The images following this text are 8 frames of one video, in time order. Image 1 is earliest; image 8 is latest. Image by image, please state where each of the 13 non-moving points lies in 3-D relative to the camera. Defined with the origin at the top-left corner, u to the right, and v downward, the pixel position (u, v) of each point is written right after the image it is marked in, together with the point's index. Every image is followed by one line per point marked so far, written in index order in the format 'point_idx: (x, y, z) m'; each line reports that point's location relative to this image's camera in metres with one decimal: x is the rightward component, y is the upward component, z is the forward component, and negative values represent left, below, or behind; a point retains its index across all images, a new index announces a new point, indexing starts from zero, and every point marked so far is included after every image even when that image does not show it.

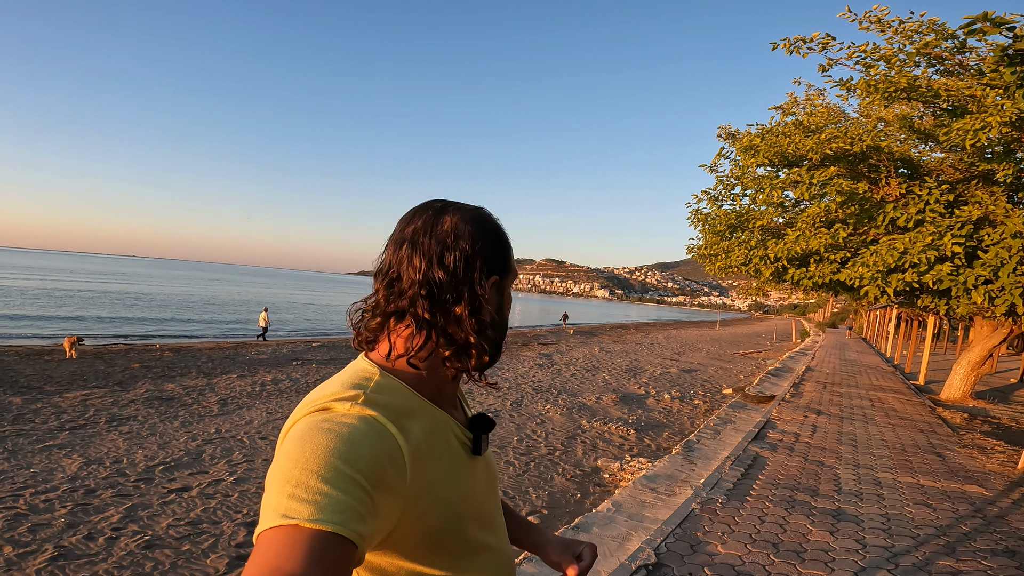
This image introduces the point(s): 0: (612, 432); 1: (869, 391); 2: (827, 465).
0: (+1.8, -2.7, +10.5) m
1: (+8.3, -2.4, +13.2) m
2: (+3.1, -1.7, +5.5) m
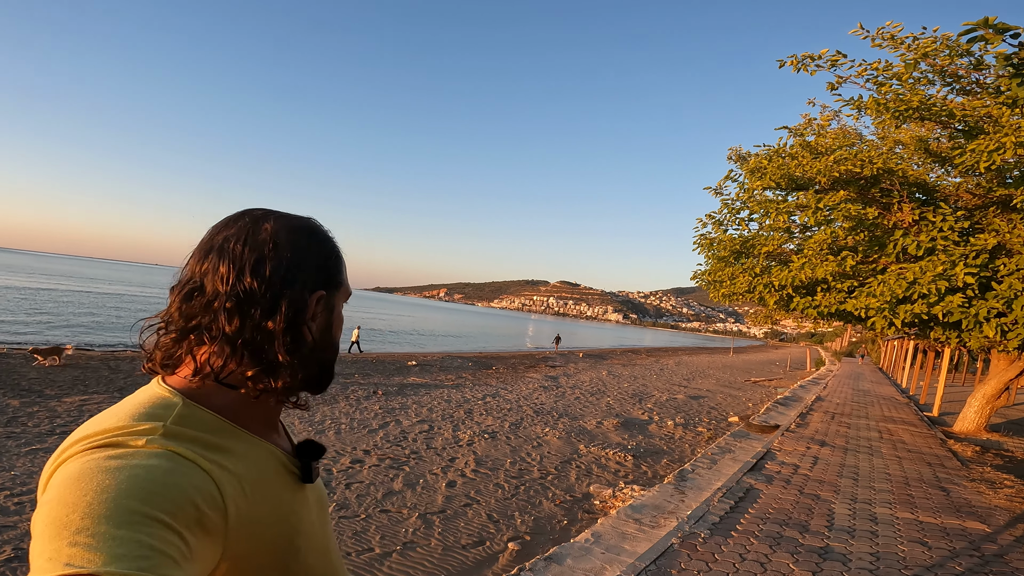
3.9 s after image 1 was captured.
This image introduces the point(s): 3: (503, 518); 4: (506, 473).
0: (+1.7, -3.0, +10.2) m
1: (+8.3, -3.1, +12.7) m
2: (+2.9, -2.0, +5.2) m
3: (-0.1, -2.7, +6.6) m
4: (-0.1, -2.8, +8.7) m
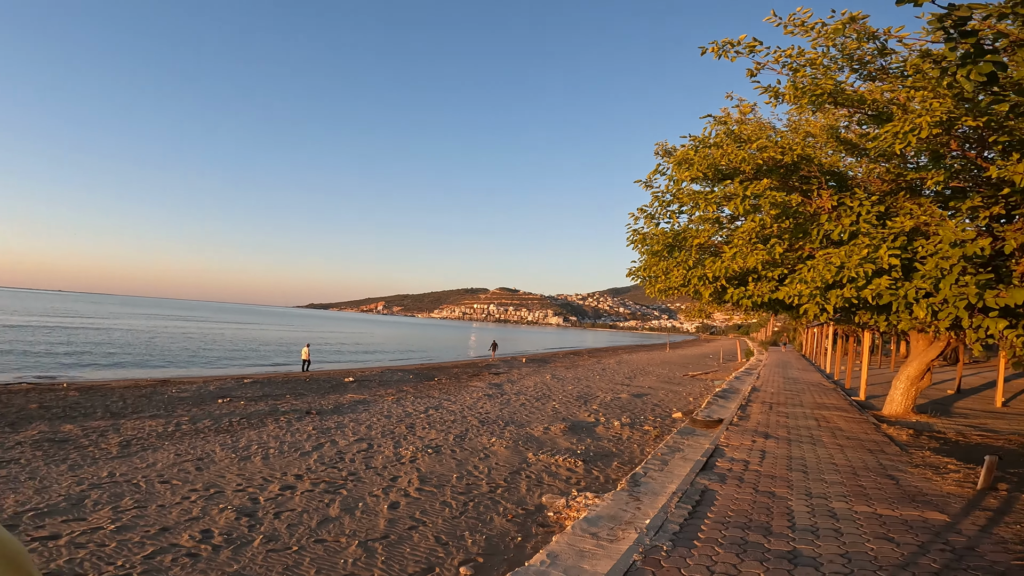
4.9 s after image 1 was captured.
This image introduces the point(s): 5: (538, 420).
0: (+0.8, -3.1, +9.9) m
1: (+7.0, -2.8, +13.2) m
2: (+2.4, -1.9, +5.1) m
3: (-0.7, -2.8, +6.2) m
4: (-0.9, -2.9, +8.2) m
5: (+0.6, -3.4, +14.7) m
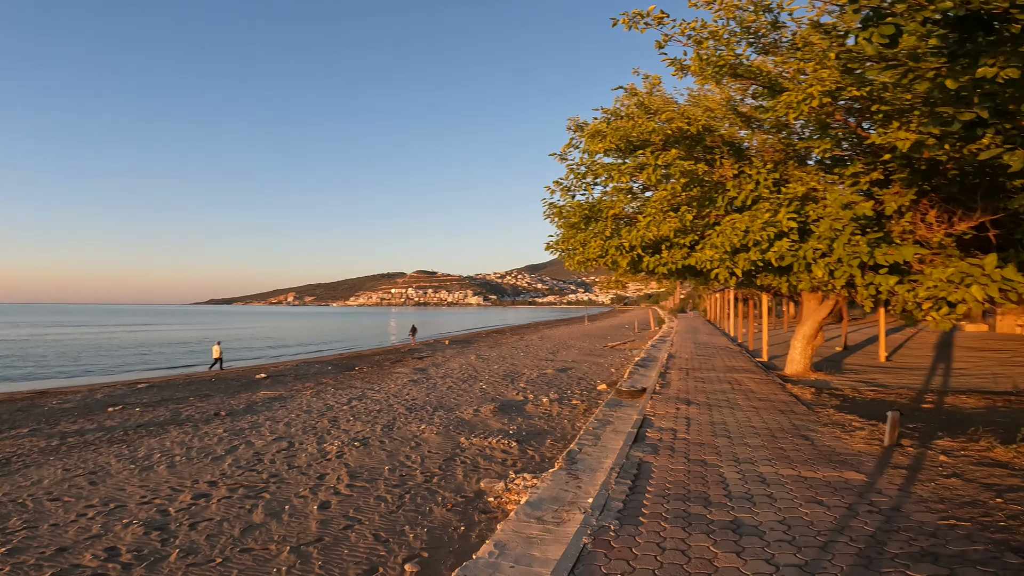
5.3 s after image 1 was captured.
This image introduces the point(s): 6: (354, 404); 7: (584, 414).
0: (-0.3, -2.8, +9.9) m
1: (+5.3, -2.1, +14.0) m
2: (+1.9, -1.6, +5.3) m
3: (-1.3, -2.7, +6.0) m
4: (-1.8, -2.8, +8.0) m
5: (-1.2, -3.0, +14.6) m
6: (-4.2, -3.0, +14.7) m
7: (+1.6, -2.8, +12.5) m
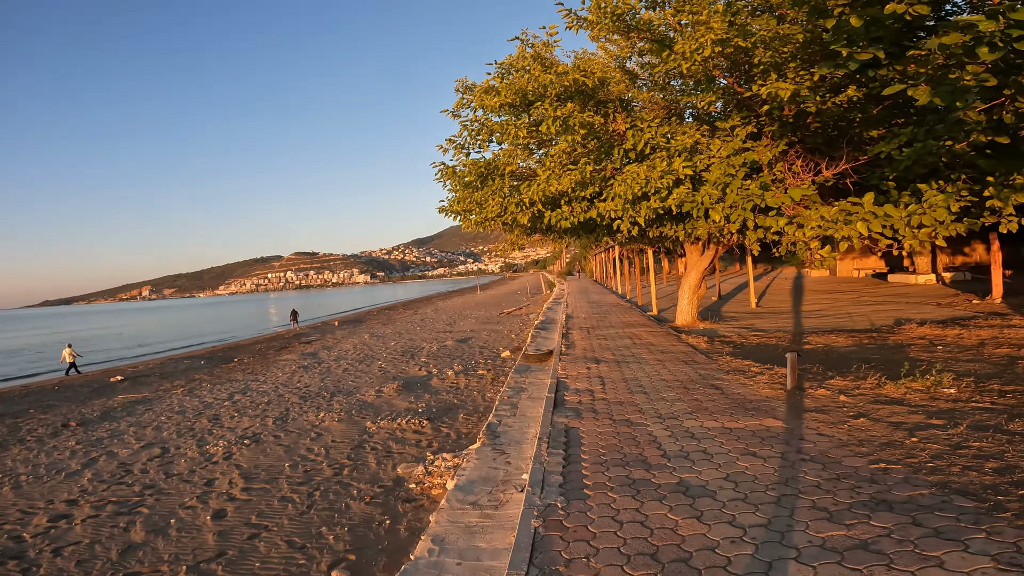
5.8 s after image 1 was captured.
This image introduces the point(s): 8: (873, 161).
0: (-1.8, -2.4, +9.4) m
1: (+2.9, -1.0, +14.5) m
2: (+1.2, -1.2, +5.3) m
3: (-2.0, -2.5, +5.4) m
4: (-2.8, -2.5, +7.3) m
5: (-3.5, -2.4, +13.9) m
6: (-6.5, -2.7, +13.5) m
7: (-0.4, -2.1, +12.3) m
8: (+4.9, +1.7, +7.6) m
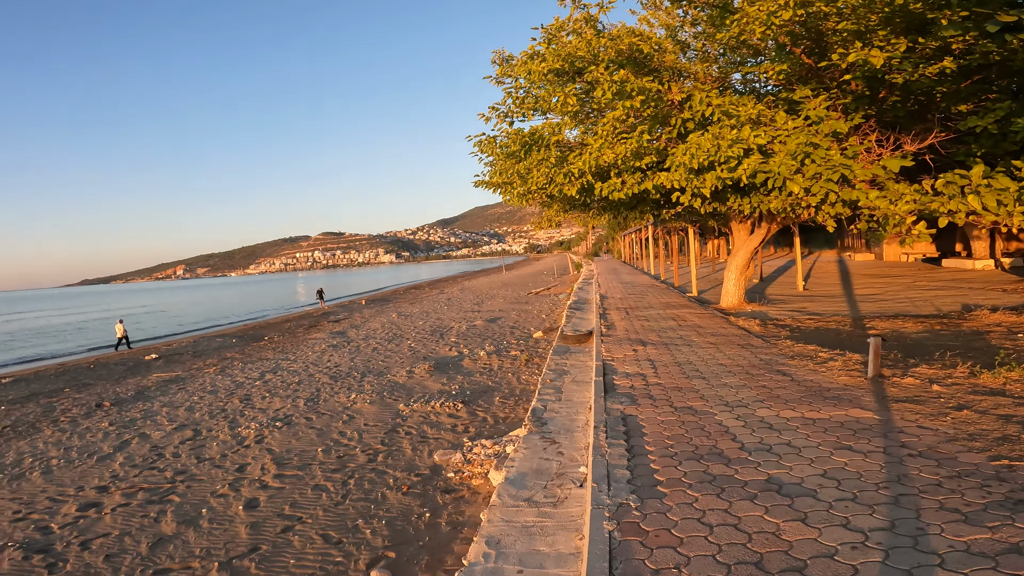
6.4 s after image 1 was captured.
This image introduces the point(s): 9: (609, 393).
0: (-1.2, -2.0, +9.1) m
1: (+3.7, -0.5, +13.9) m
2: (+1.6, -1.0, +4.9) m
3: (-1.5, -2.3, +5.1) m
4: (-2.3, -2.3, +7.0) m
5: (-2.7, -1.9, +13.7) m
6: (-5.7, -2.2, +13.4) m
7: (+0.3, -1.6, +11.9) m
8: (+5.4, +1.9, +6.9) m
9: (+1.0, -1.1, +6.1) m
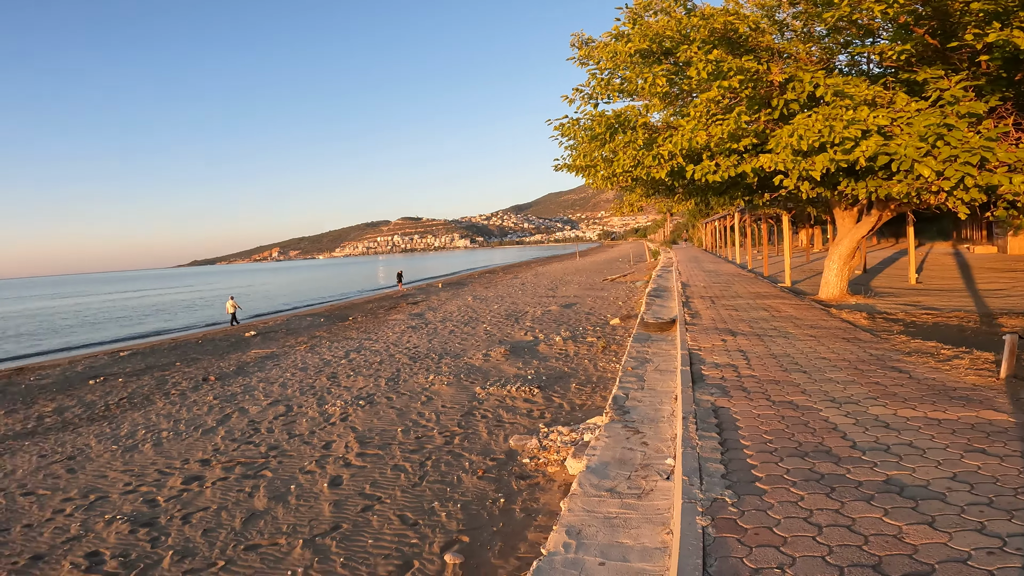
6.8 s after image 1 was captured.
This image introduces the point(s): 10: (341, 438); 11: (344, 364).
0: (+0.1, -1.7, +9.1) m
1: (+5.6, -0.2, +13.2) m
2: (+2.3, -0.9, +4.5) m
3: (-0.8, -2.1, +5.2) m
4: (-1.3, -2.0, +7.2) m
5: (-0.9, -1.5, +13.8) m
6: (-3.8, -1.7, +13.9) m
7: (+1.9, -1.3, +11.7) m
8: (+6.4, +2.0, +5.9) m
9: (+1.9, -1.0, +5.8) m
10: (-2.3, -2.0, +7.6) m
11: (-3.8, -1.8, +12.9) m
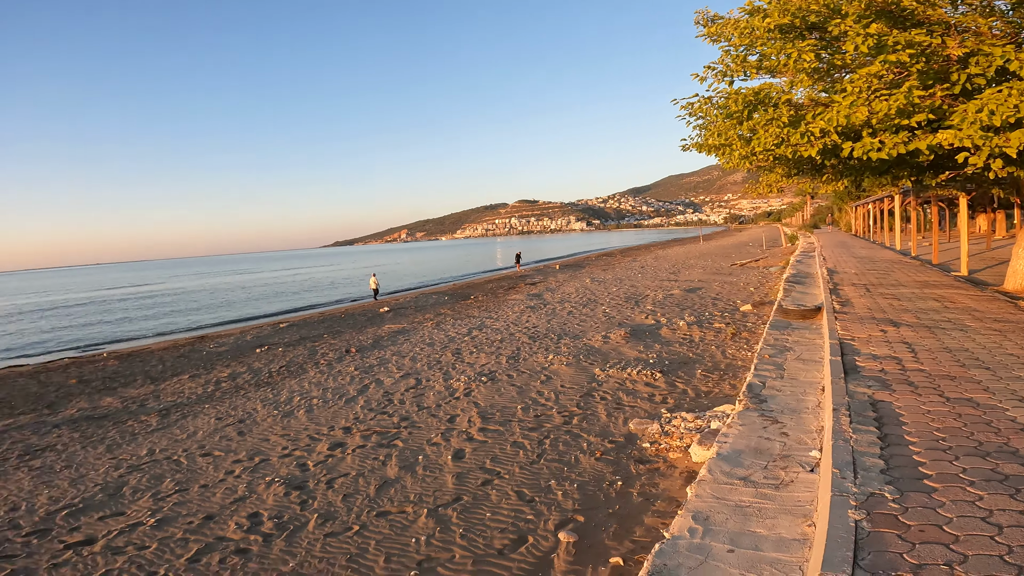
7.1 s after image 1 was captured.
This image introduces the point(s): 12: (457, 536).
0: (+1.9, -1.4, +8.8) m
1: (+8.2, 0.0, +11.6) m
2: (+3.2, -0.8, +3.8) m
3: (+0.3, -1.9, +5.2) m
4: (+0.2, -1.7, +7.2) m
5: (+2.0, -1.0, +13.6) m
6: (-0.9, -1.1, +14.3) m
7: (+4.3, -1.0, +11.0) m
8: (+7.6, +2.0, +4.3) m
9: (+3.1, -0.8, +5.2) m
10: (-0.7, -1.7, +7.8) m
11: (-1.1, -1.2, +13.3) m
12: (-0.4, -2.0, +4.7) m
